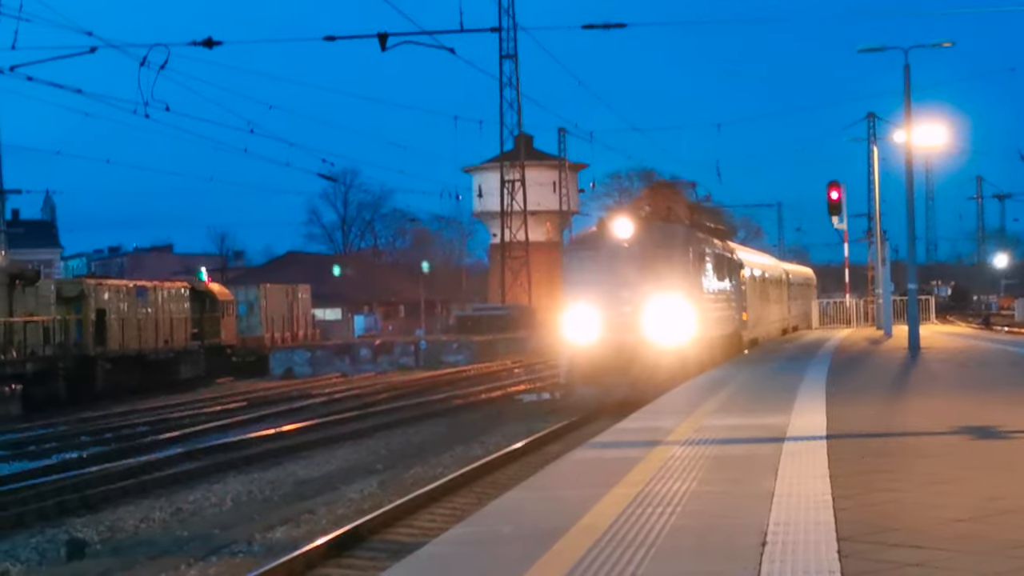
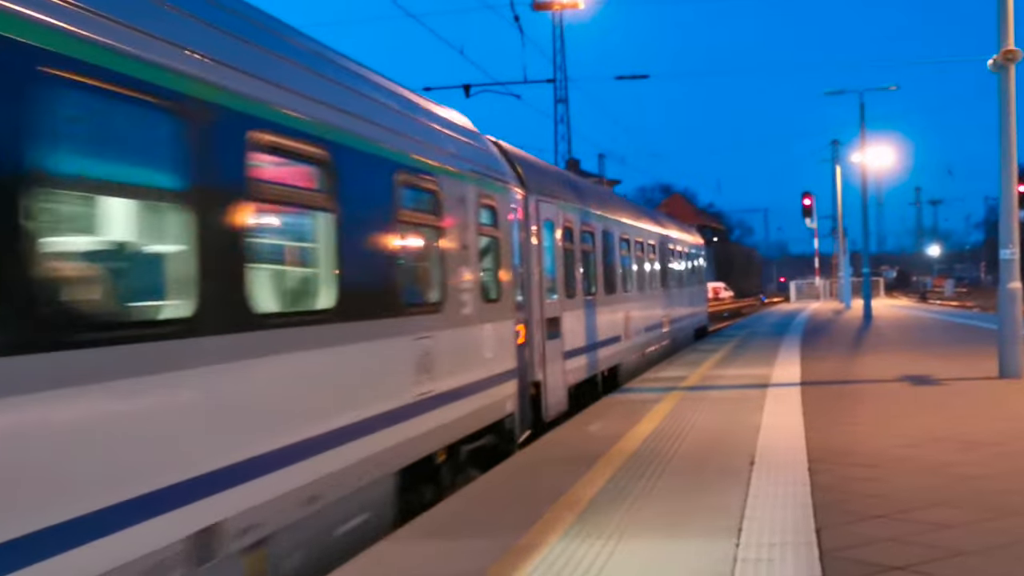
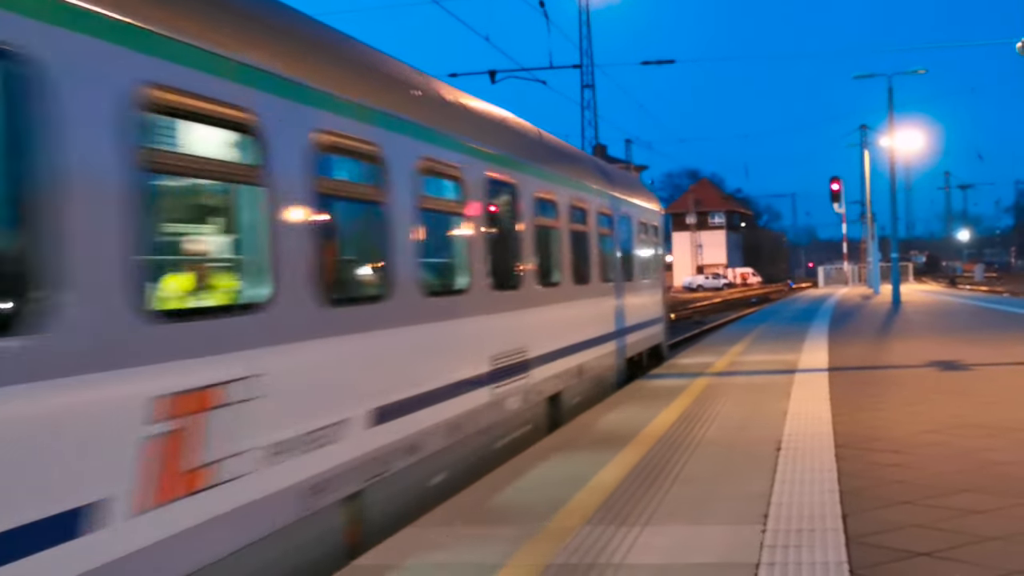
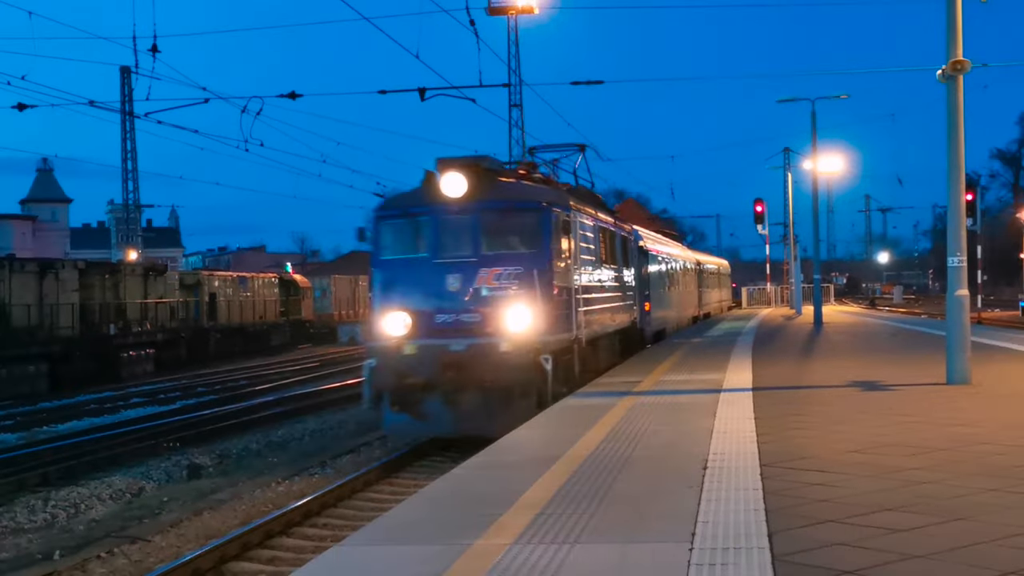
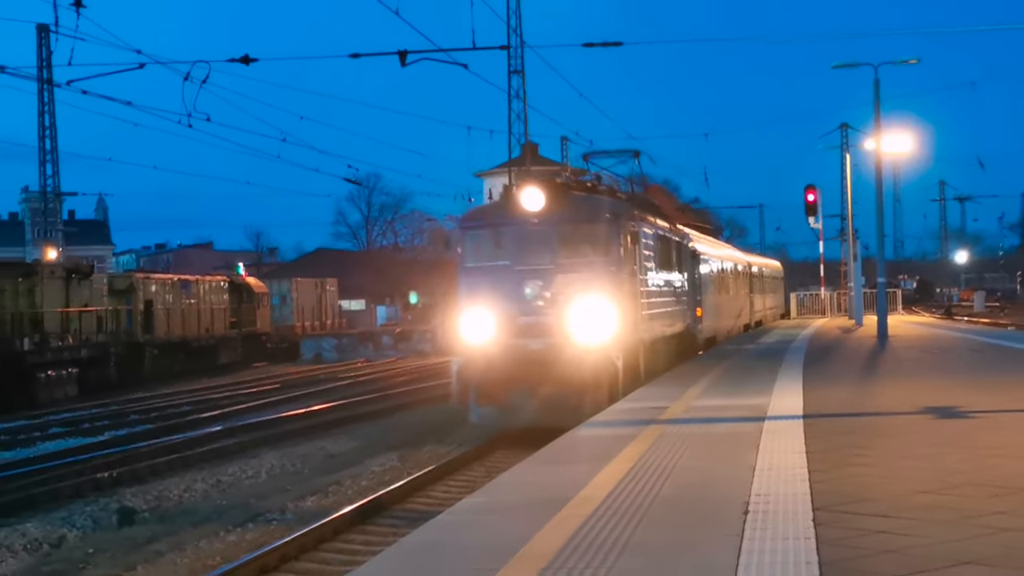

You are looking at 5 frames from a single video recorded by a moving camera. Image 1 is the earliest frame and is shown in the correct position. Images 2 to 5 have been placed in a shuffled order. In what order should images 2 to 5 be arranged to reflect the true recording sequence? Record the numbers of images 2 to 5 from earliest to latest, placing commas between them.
5, 4, 2, 3
